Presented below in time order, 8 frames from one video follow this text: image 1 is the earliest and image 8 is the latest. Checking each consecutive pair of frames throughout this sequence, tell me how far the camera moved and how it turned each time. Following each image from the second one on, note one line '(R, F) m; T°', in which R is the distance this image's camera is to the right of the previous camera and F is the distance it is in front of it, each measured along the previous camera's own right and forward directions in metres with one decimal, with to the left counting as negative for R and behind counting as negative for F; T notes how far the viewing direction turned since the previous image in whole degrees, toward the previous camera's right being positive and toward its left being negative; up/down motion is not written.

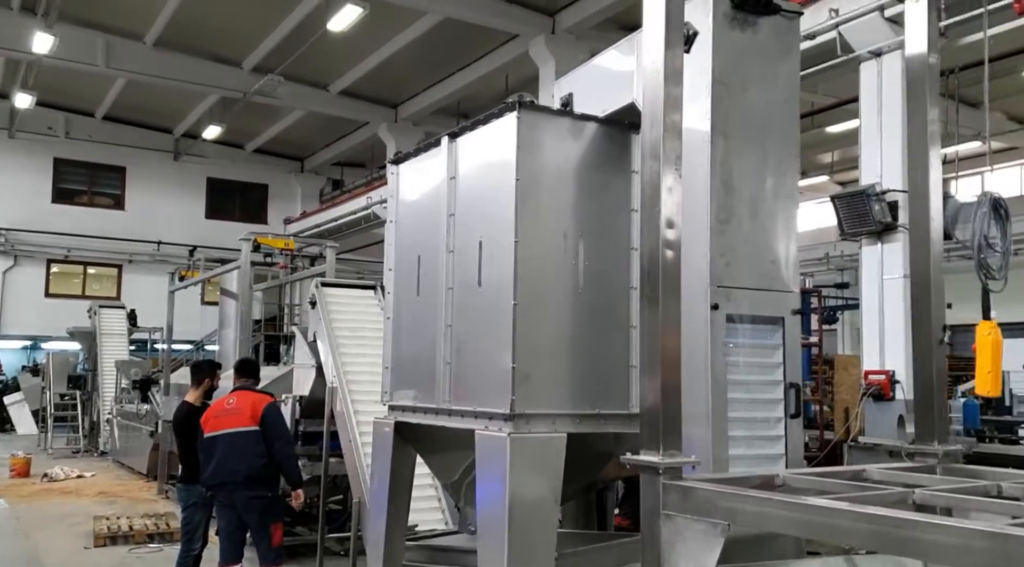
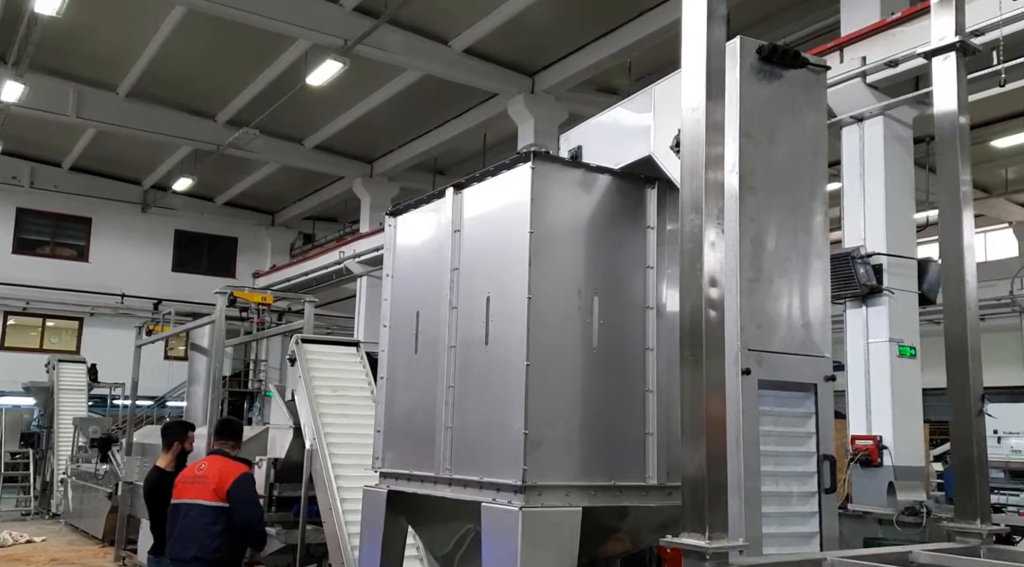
(-0.2, +0.2) m; +2°
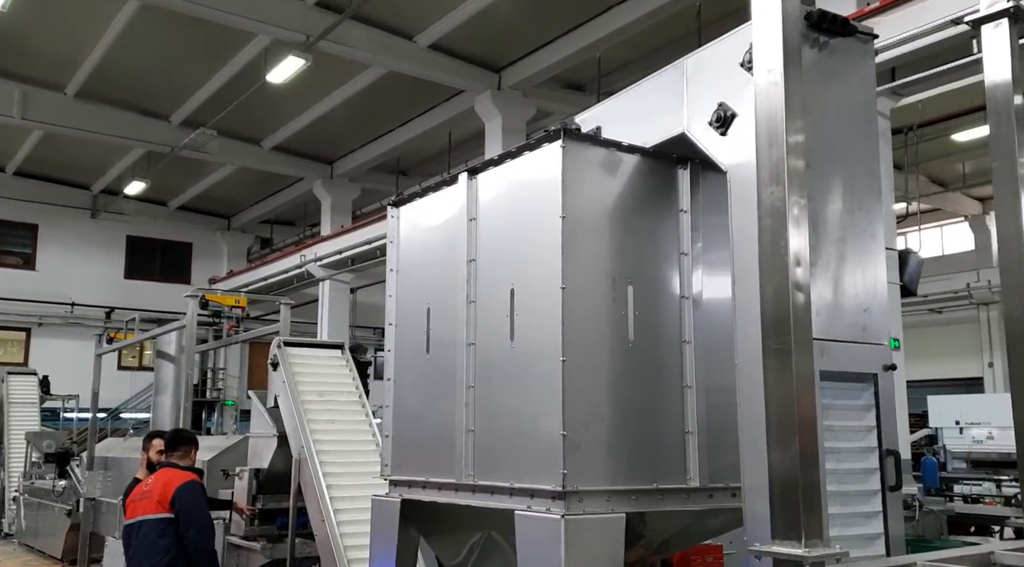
(-0.3, +0.3) m; +3°
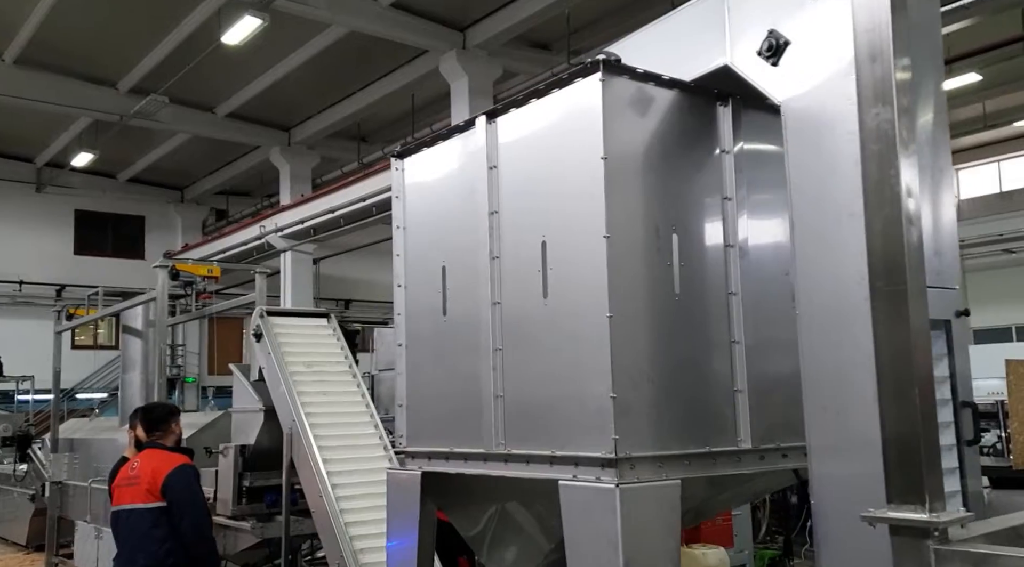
(-0.2, +0.3) m; +3°
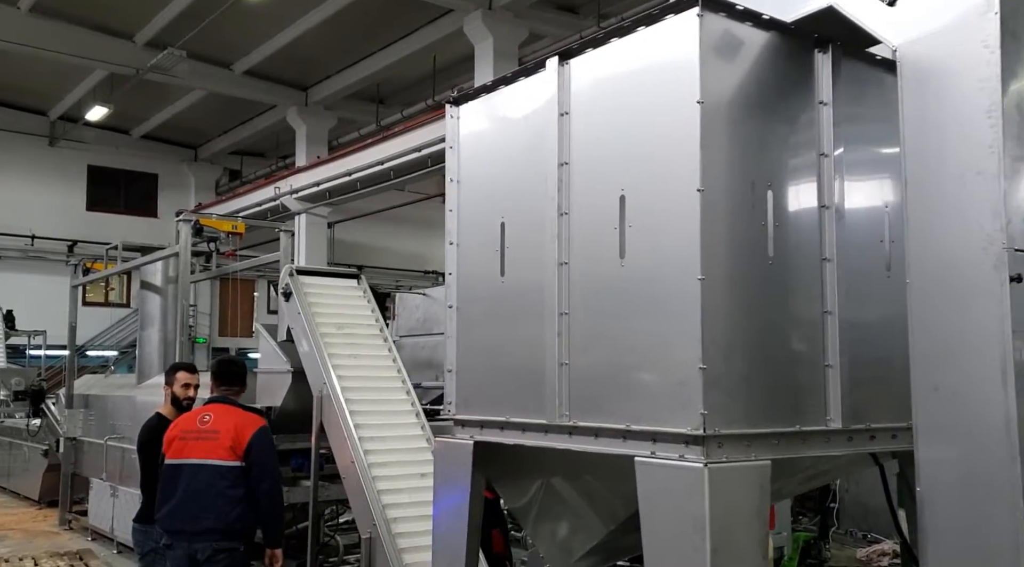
(-0.2, +0.3) m; 0°
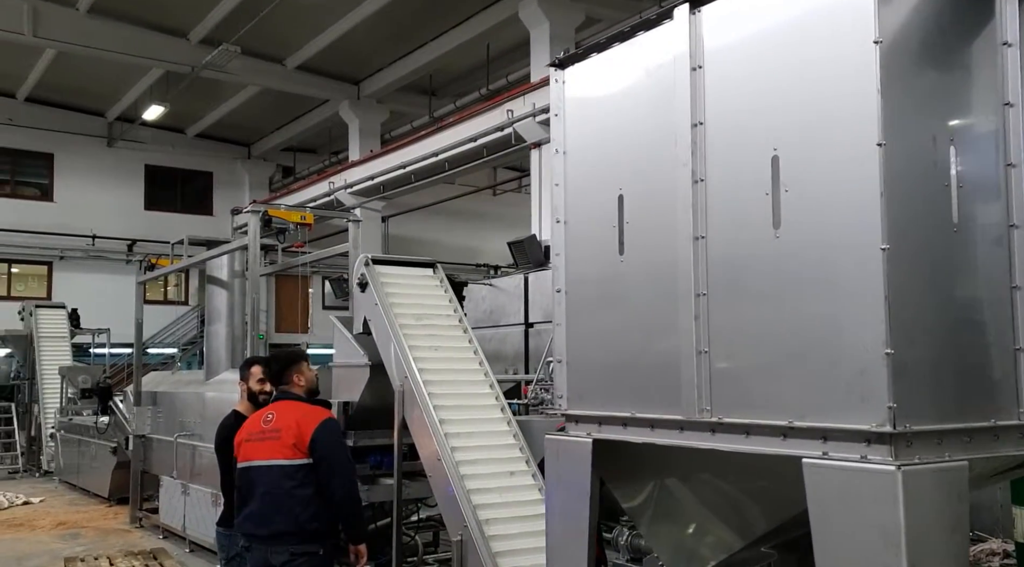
(-0.2, +0.3) m; -3°
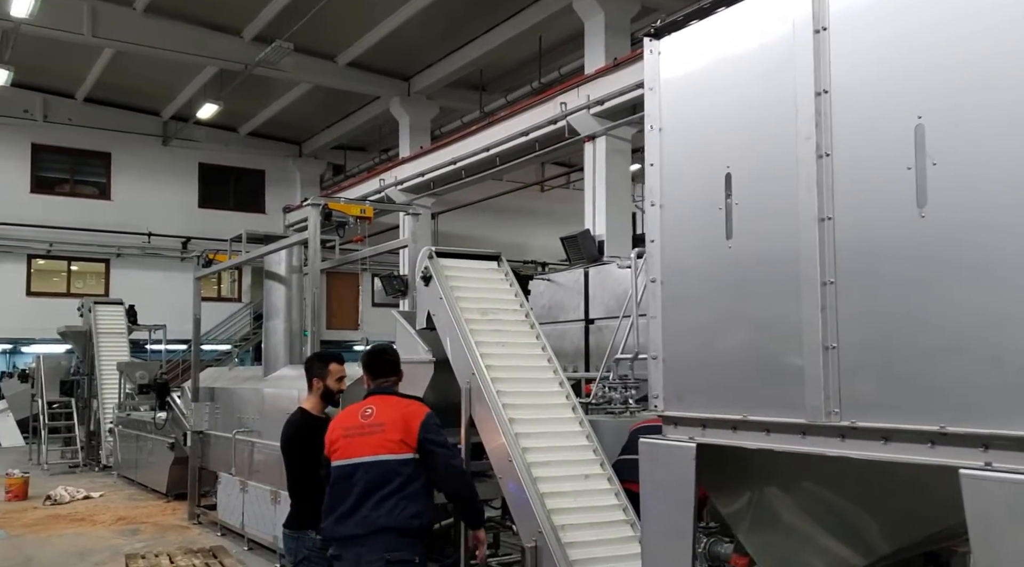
(-0.1, +0.2) m; -3°
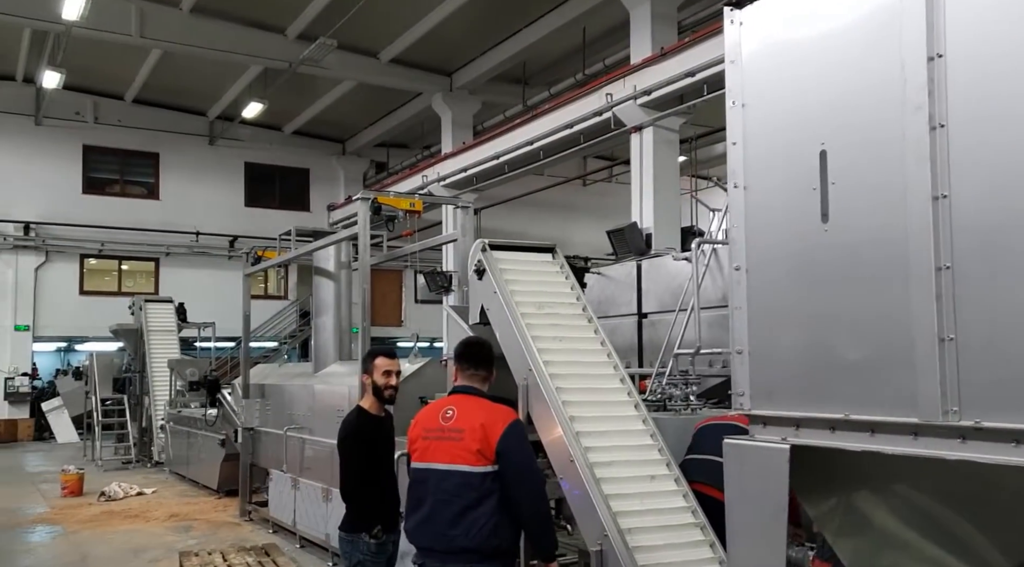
(-0.1, +0.1) m; -3°
